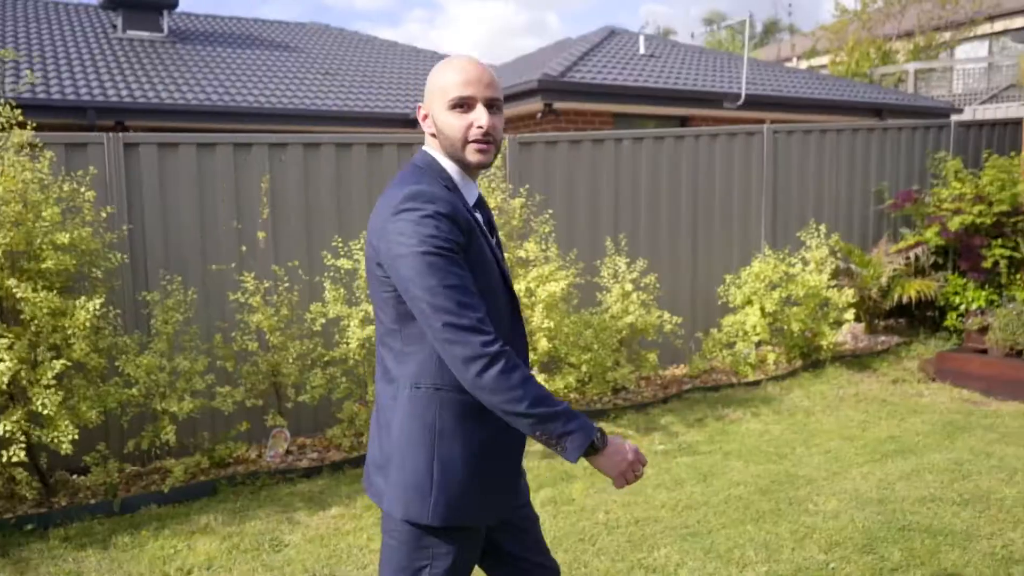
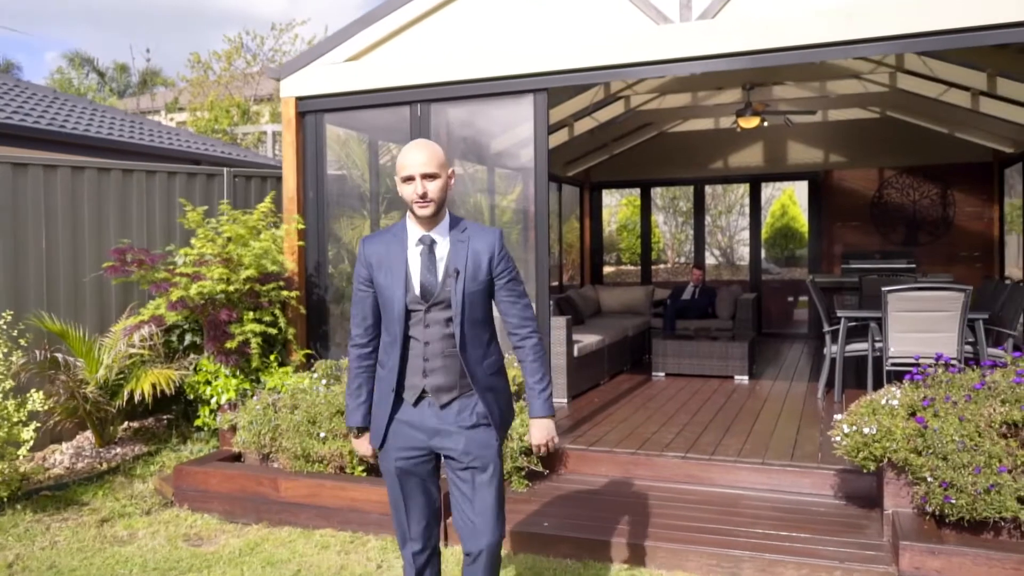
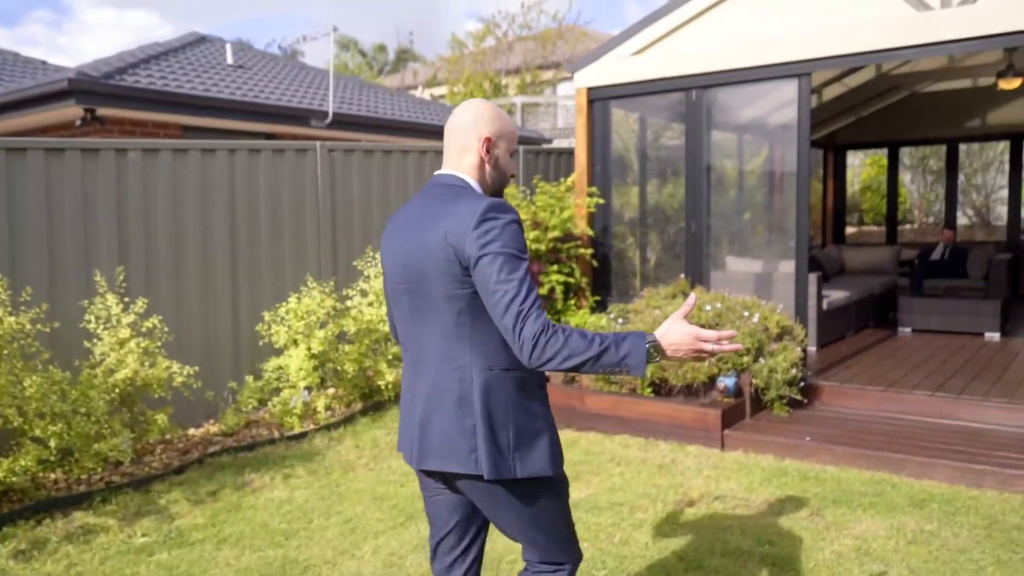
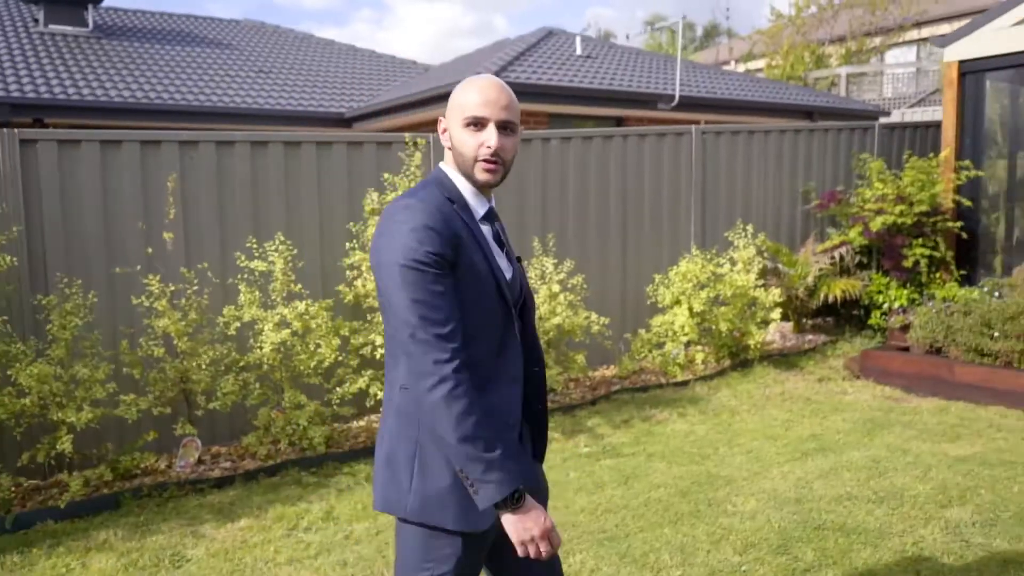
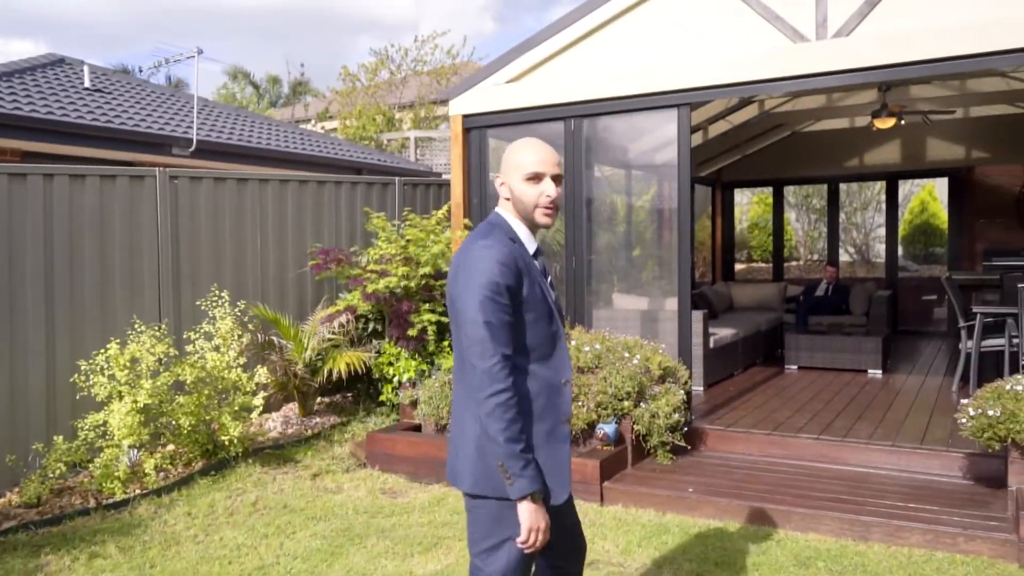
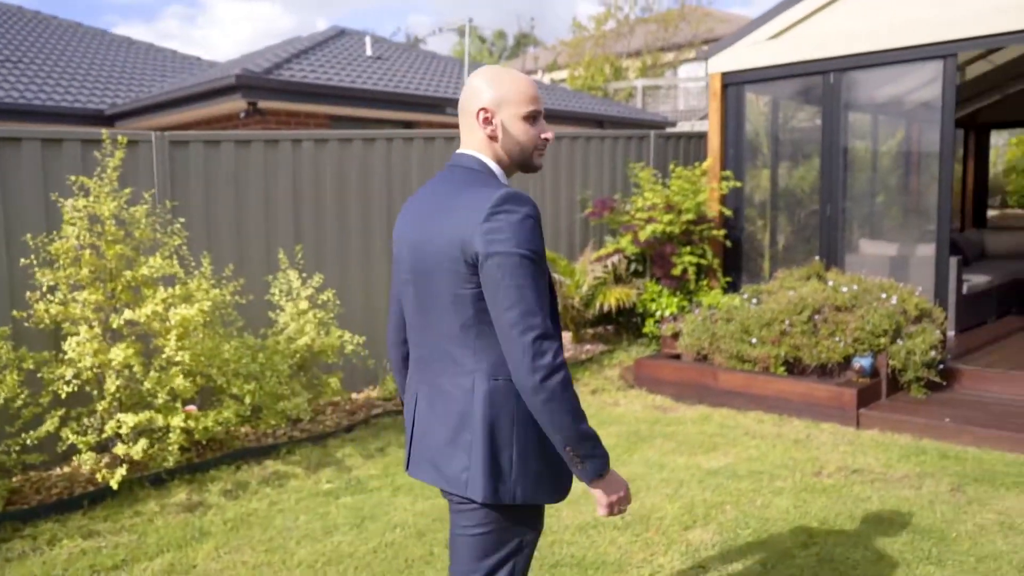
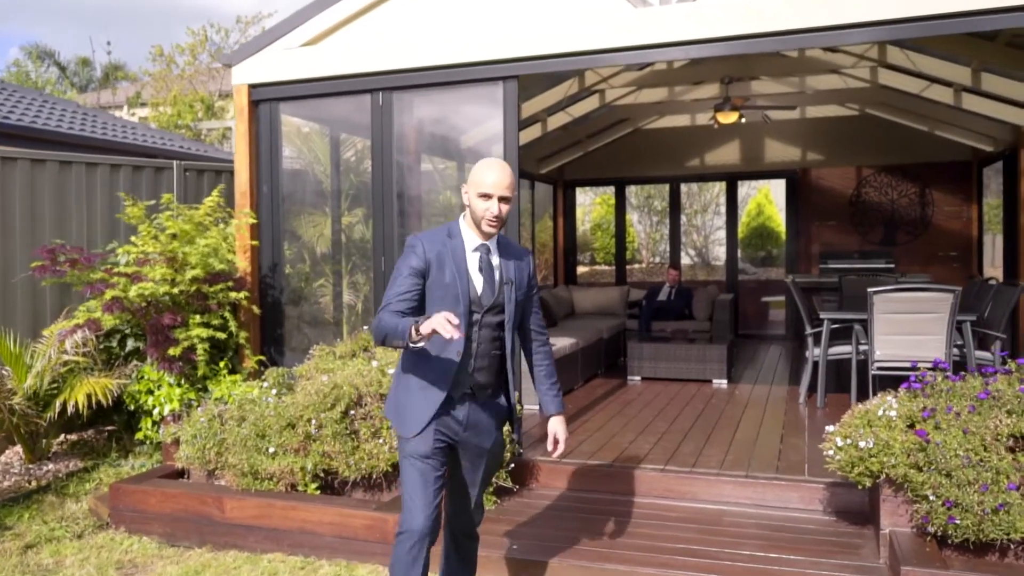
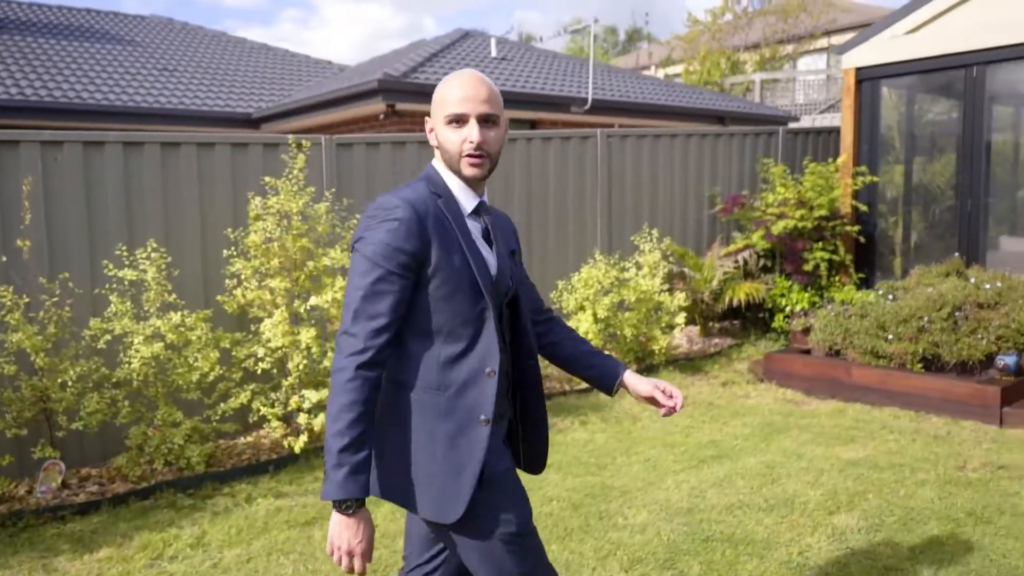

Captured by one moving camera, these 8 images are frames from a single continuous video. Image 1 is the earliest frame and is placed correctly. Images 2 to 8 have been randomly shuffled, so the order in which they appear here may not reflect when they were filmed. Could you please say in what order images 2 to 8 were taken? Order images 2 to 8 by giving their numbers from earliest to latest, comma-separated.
4, 8, 6, 3, 5, 2, 7
